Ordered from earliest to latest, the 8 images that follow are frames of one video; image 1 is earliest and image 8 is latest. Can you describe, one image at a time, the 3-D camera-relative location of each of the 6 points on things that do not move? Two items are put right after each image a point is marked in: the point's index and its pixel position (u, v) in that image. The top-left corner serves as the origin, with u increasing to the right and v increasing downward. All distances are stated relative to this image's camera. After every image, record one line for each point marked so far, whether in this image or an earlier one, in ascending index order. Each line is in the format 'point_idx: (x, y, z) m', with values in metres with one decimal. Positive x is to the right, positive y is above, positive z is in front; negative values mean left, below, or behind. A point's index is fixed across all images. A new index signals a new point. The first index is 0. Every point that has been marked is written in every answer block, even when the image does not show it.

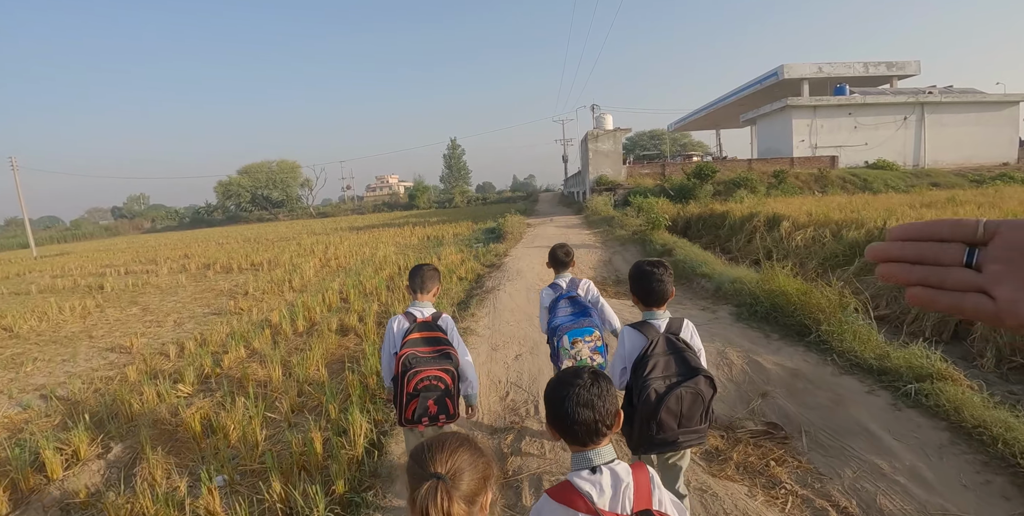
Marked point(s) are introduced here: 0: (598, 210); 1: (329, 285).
0: (+3.3, +1.8, +16.2) m
1: (-4.2, -0.6, +10.0) m
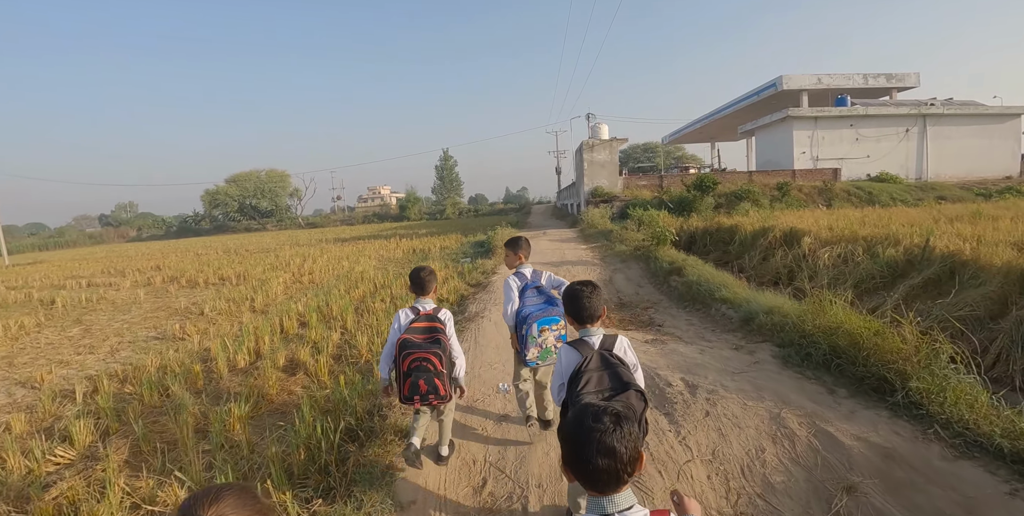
0: (+3.0, +1.2, +15.2) m
1: (-4.4, -0.9, +8.7) m
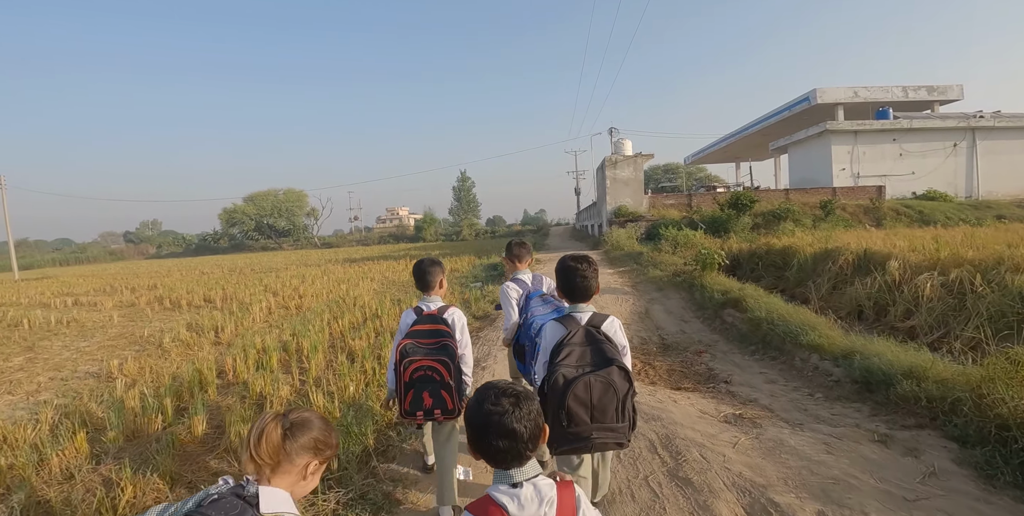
0: (+3.4, +0.5, +13.5) m
1: (-4.2, -1.3, +7.3) m
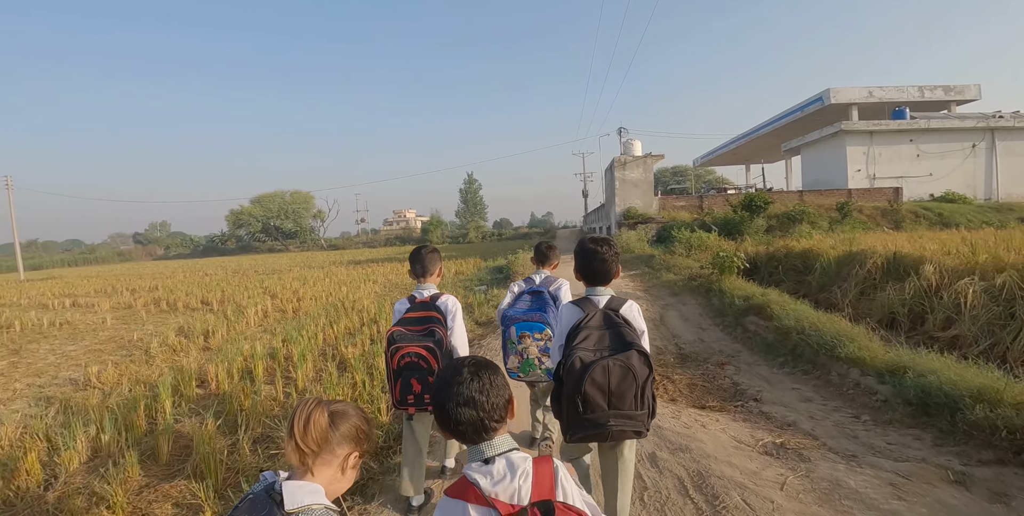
0: (+3.6, +0.4, +13.1) m
1: (-4.1, -1.3, +6.9) m
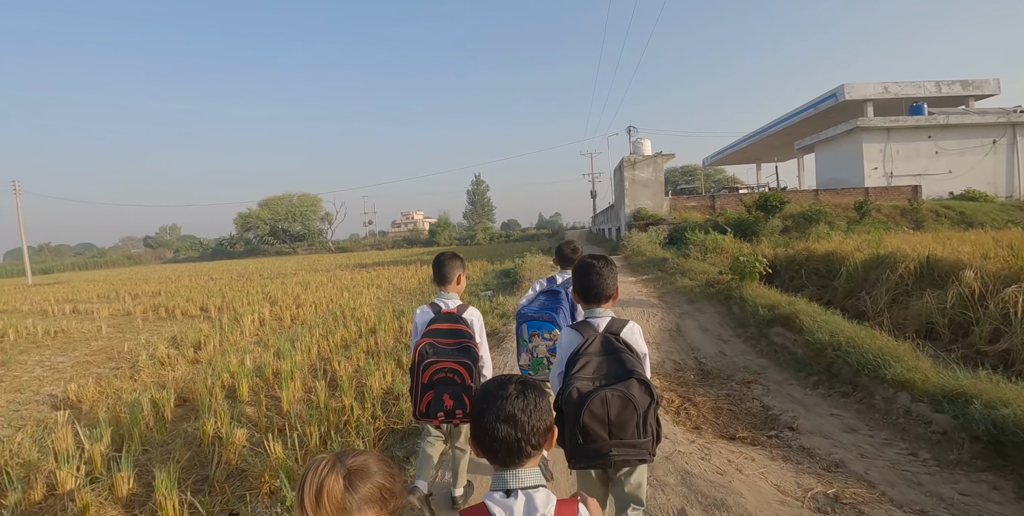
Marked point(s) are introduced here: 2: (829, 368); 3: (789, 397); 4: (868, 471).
0: (+3.7, +0.3, +12.6) m
1: (-4.0, -1.4, +6.5) m
2: (+3.1, -1.1, +4.3) m
3: (+2.6, -1.3, +4.1) m
4: (+2.2, -1.3, +2.7) m
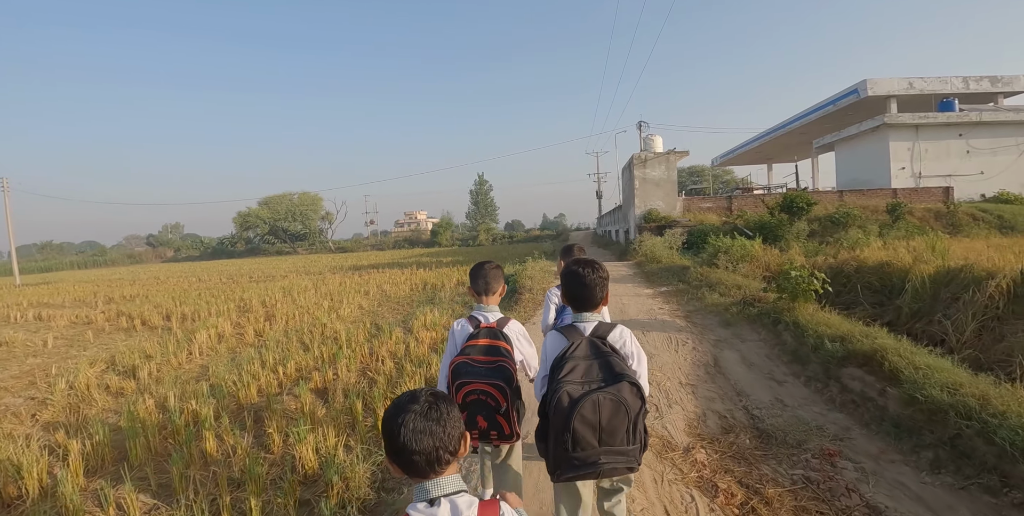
0: (+3.7, +0.1, +11.3) m
1: (-4.1, -1.6, +5.3) m
2: (+3.0, -1.2, +3.0) m
3: (+2.5, -1.5, +2.8) m
4: (+2.1, -1.5, +1.4) m
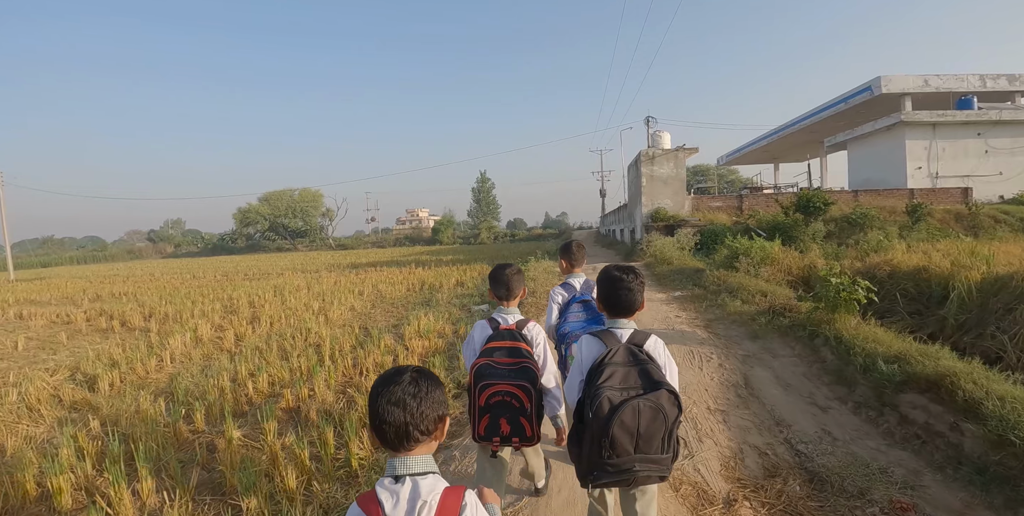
0: (+3.8, +0.1, +10.6) m
1: (-4.1, -1.6, +4.7) m
2: (+3.0, -1.3, +2.3) m
3: (+2.5, -1.5, +2.2) m
4: (+2.1, -1.5, +0.8) m
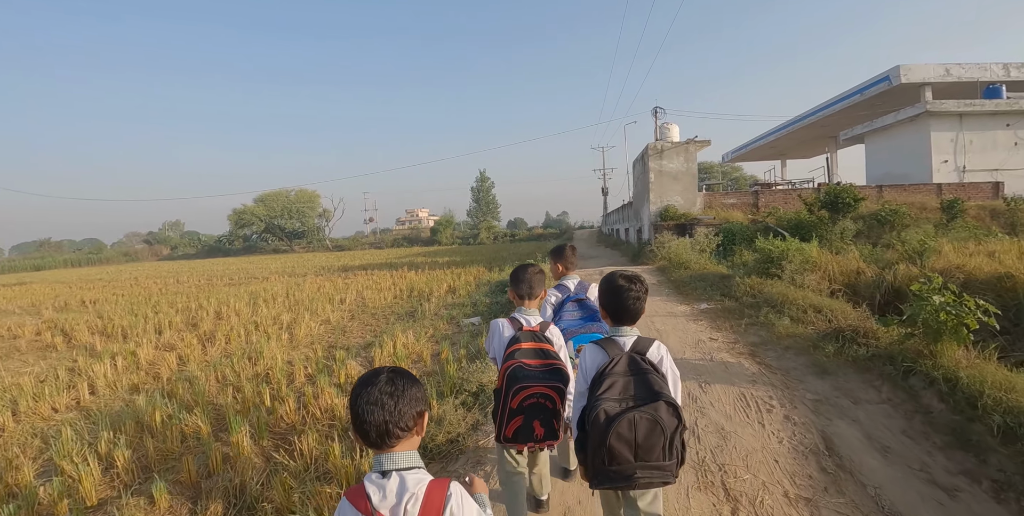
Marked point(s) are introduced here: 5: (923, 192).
0: (+3.7, 0.0, +9.4) m
1: (-4.2, -1.7, +3.5) m
2: (+2.9, -1.4, +1.1) m
3: (+2.4, -1.6, +0.9) m
4: (+2.0, -1.6, -0.4) m
5: (+15.0, +2.4, +16.0) m
